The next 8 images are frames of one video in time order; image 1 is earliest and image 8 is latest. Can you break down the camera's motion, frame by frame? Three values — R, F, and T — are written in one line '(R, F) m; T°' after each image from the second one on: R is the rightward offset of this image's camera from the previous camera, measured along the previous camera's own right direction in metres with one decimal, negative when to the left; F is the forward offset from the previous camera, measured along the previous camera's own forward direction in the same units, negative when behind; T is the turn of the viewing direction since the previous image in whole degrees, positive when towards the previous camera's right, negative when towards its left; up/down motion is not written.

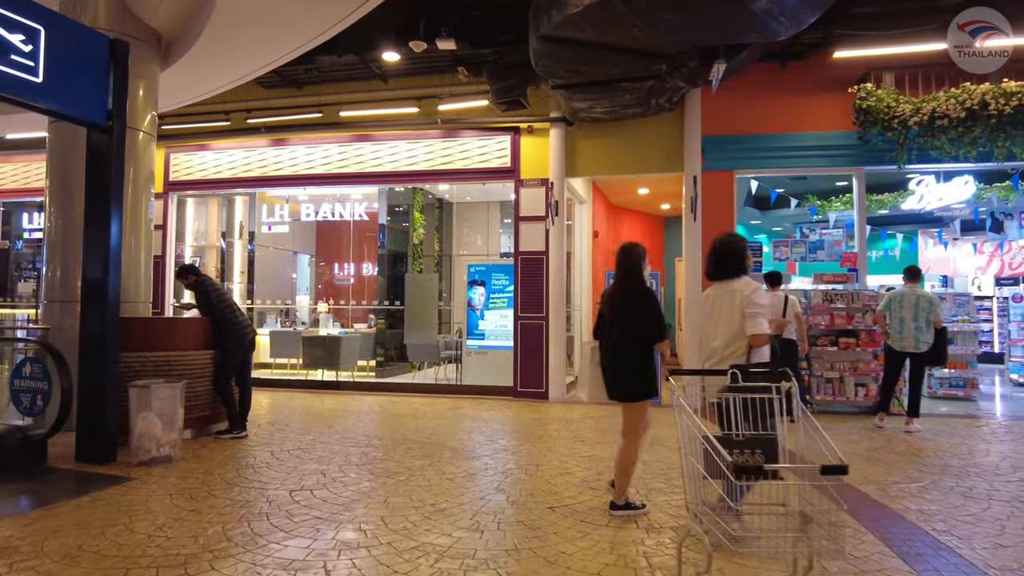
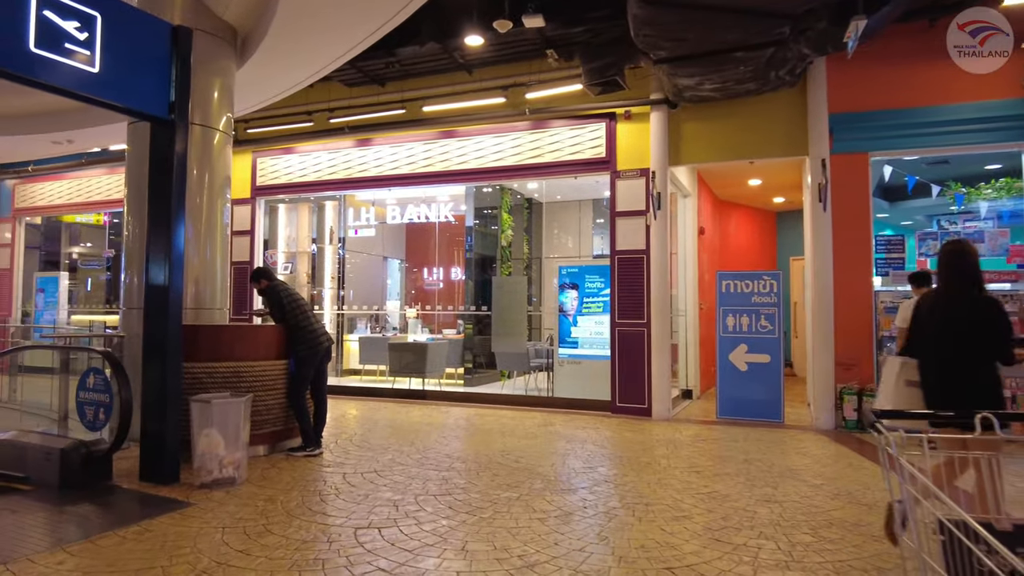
(-0.1, +0.7) m; -8°
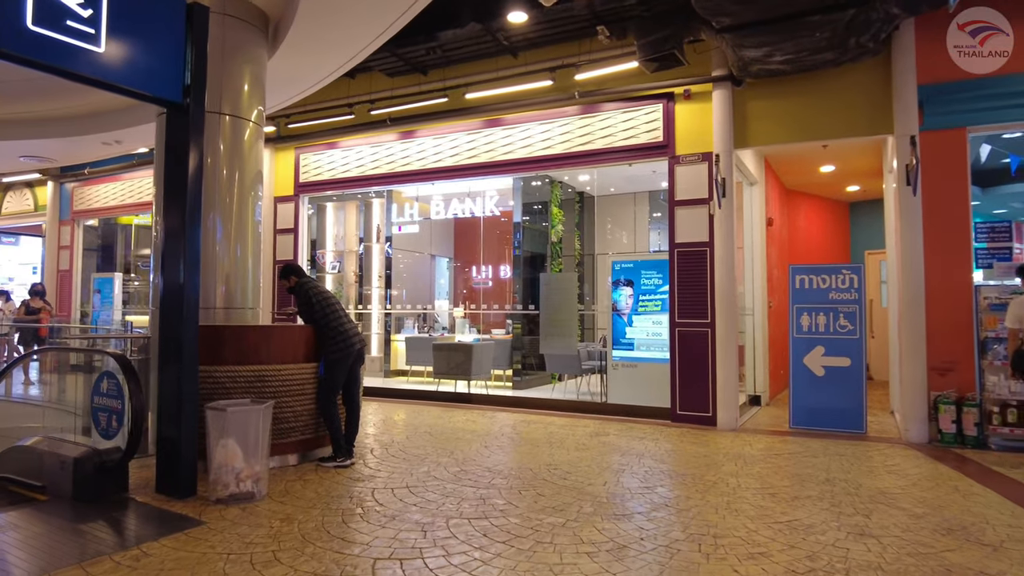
(+0.1, +0.5) m; -5°
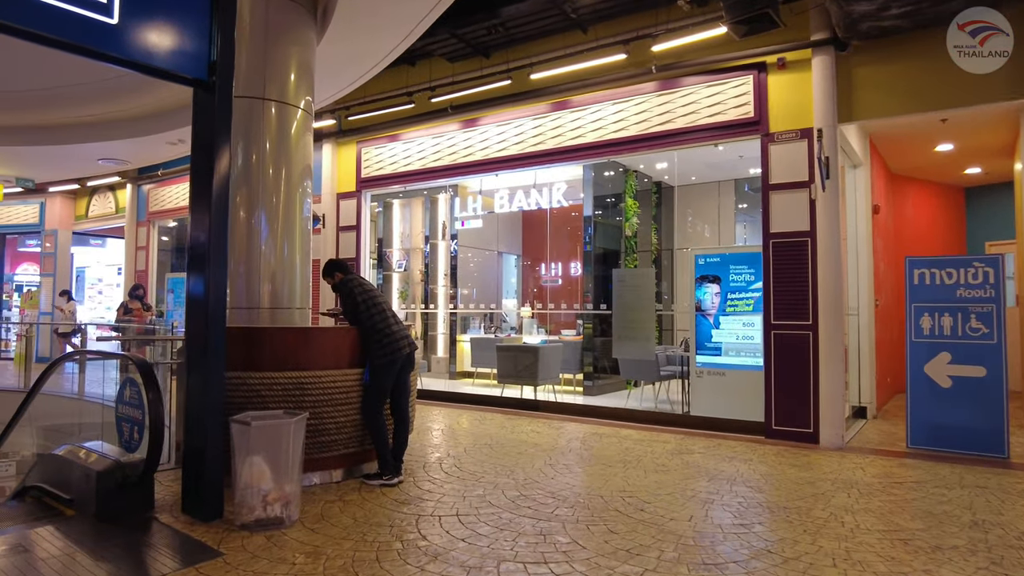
(0.0, +0.6) m; -7°
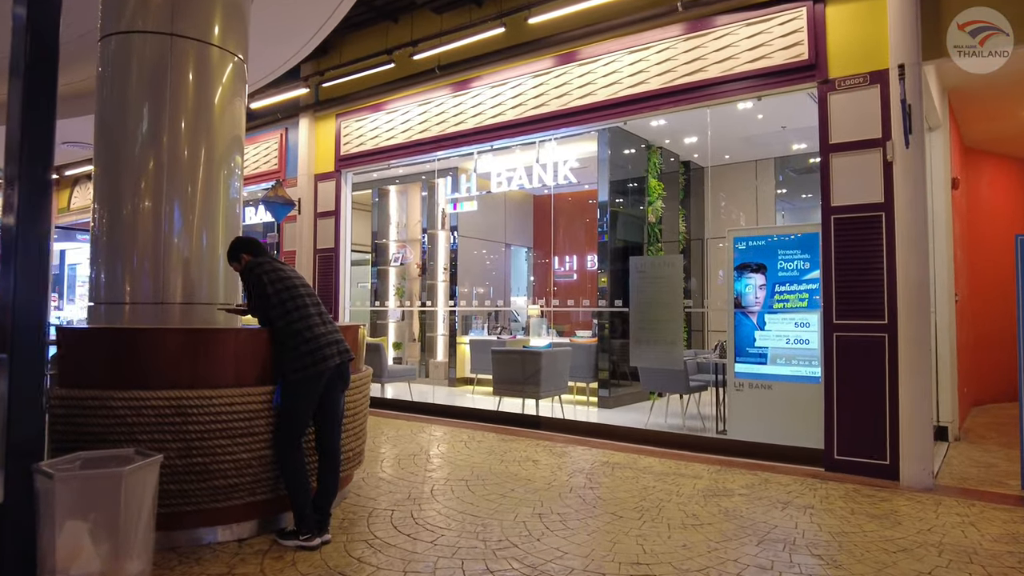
(+0.3, +1.1) m; -2°
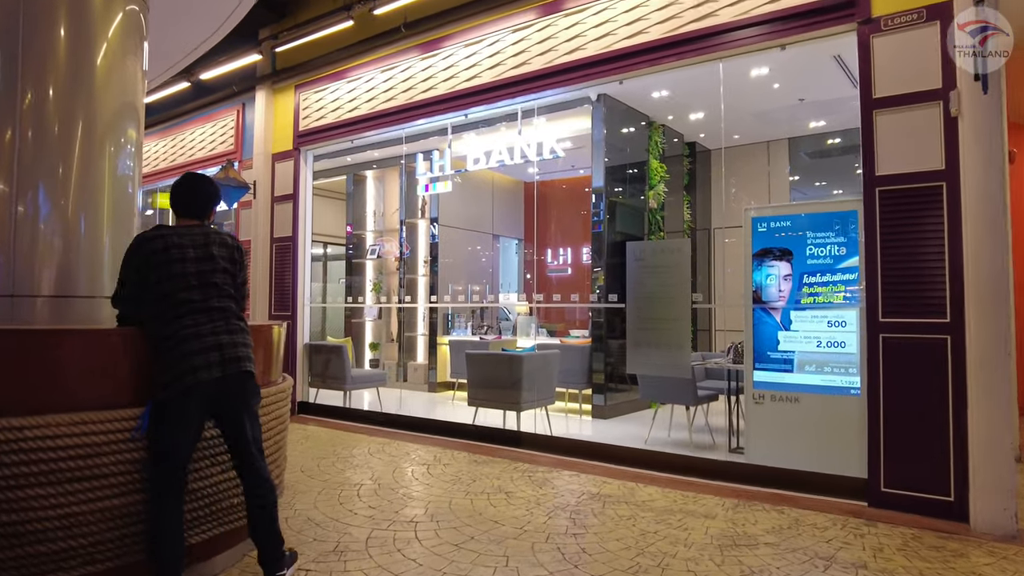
(+0.2, +0.8) m; 0°
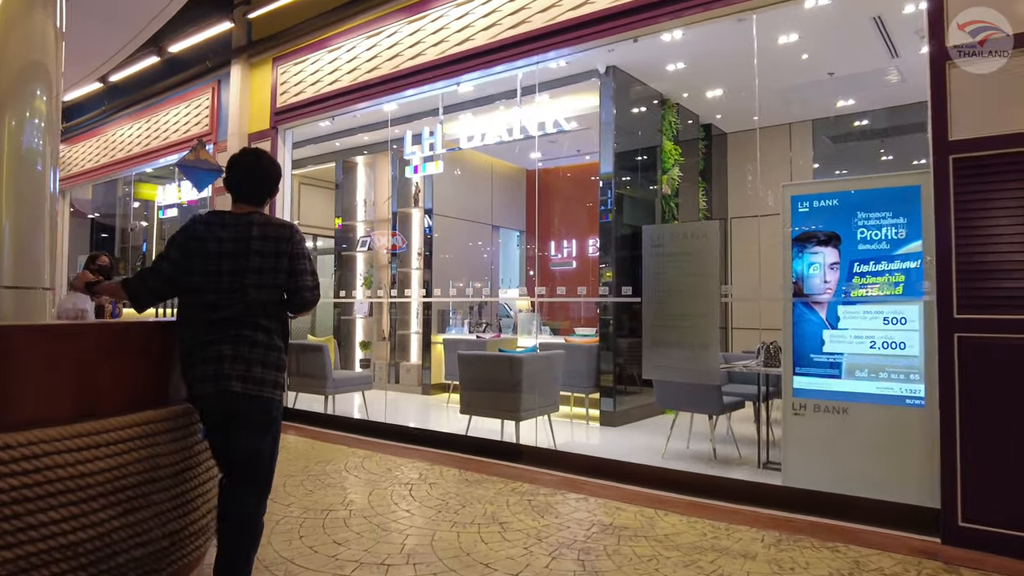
(0.0, +0.6) m; 0°
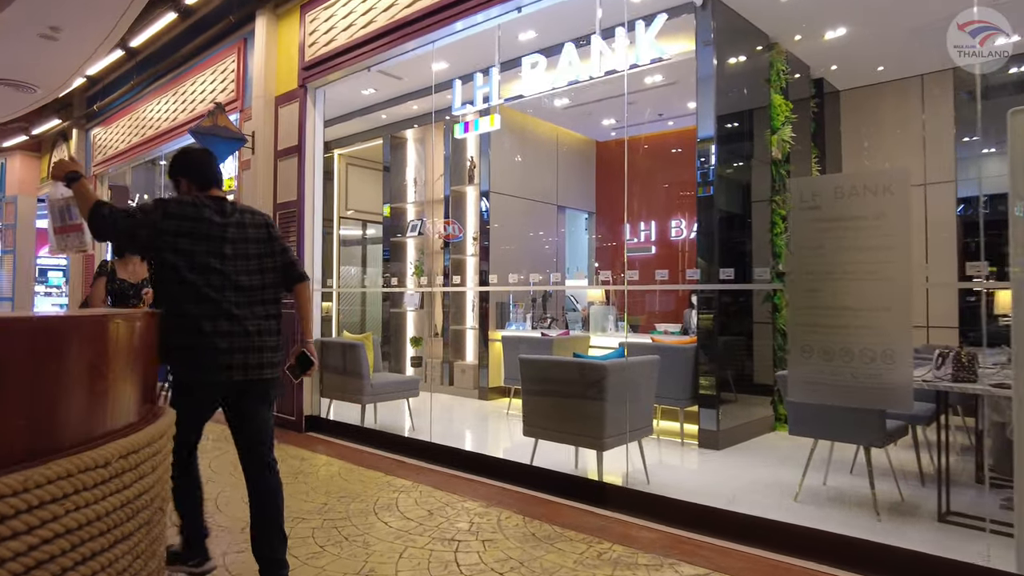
(-0.1, +1.0) m; -5°
